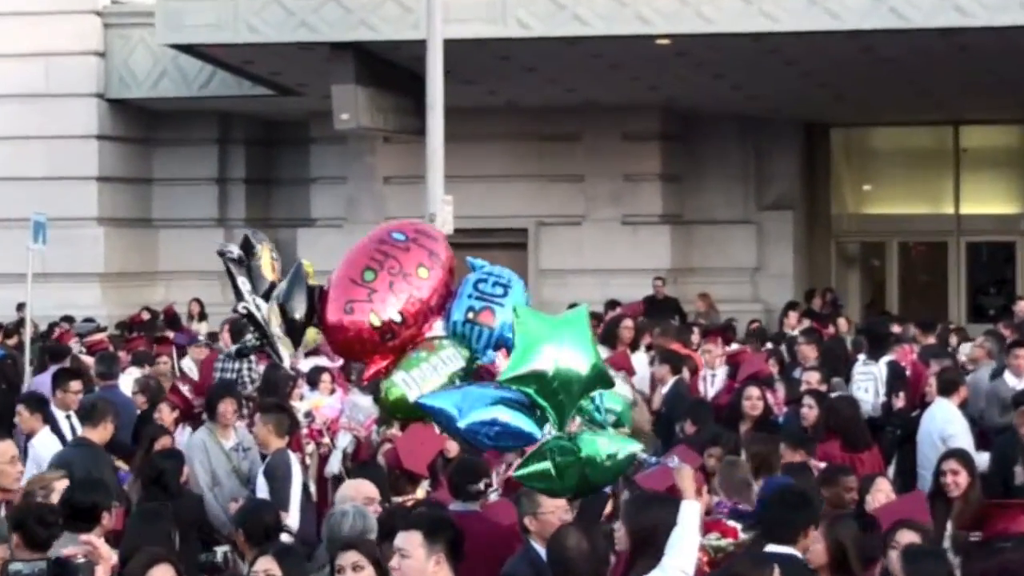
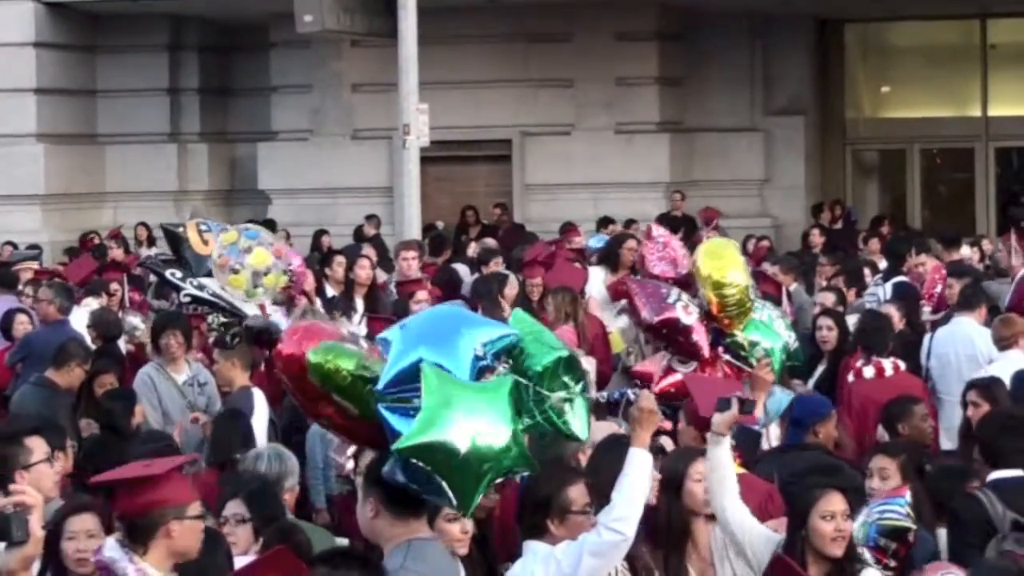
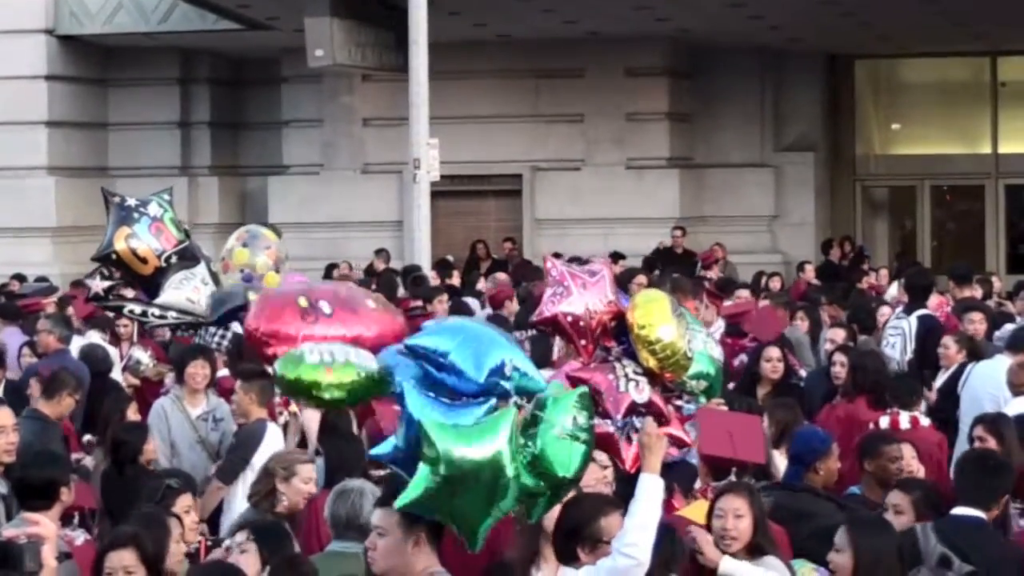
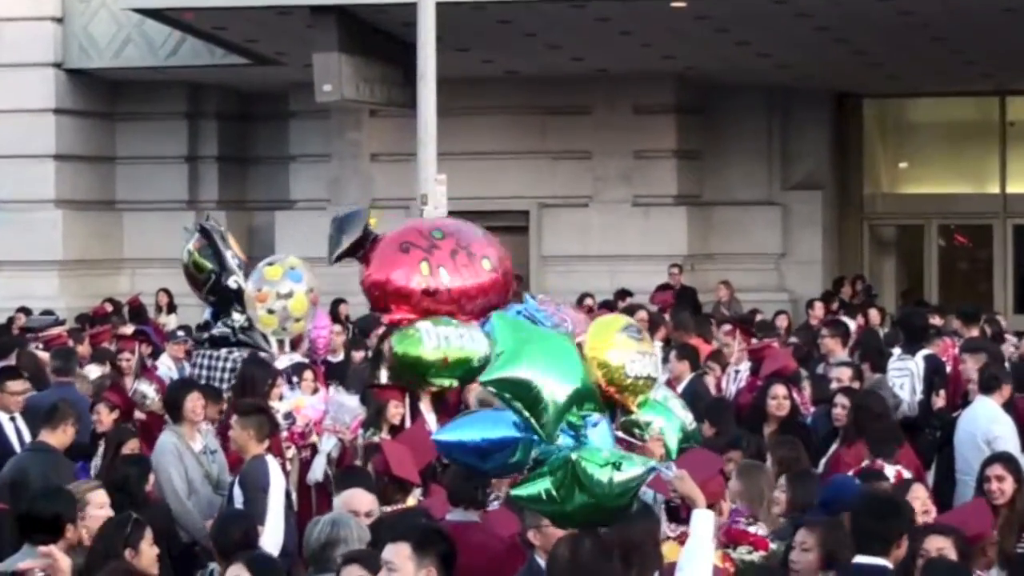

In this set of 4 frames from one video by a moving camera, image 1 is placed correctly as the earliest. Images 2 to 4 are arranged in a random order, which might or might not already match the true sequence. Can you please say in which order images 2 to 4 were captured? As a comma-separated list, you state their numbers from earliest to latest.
4, 3, 2
